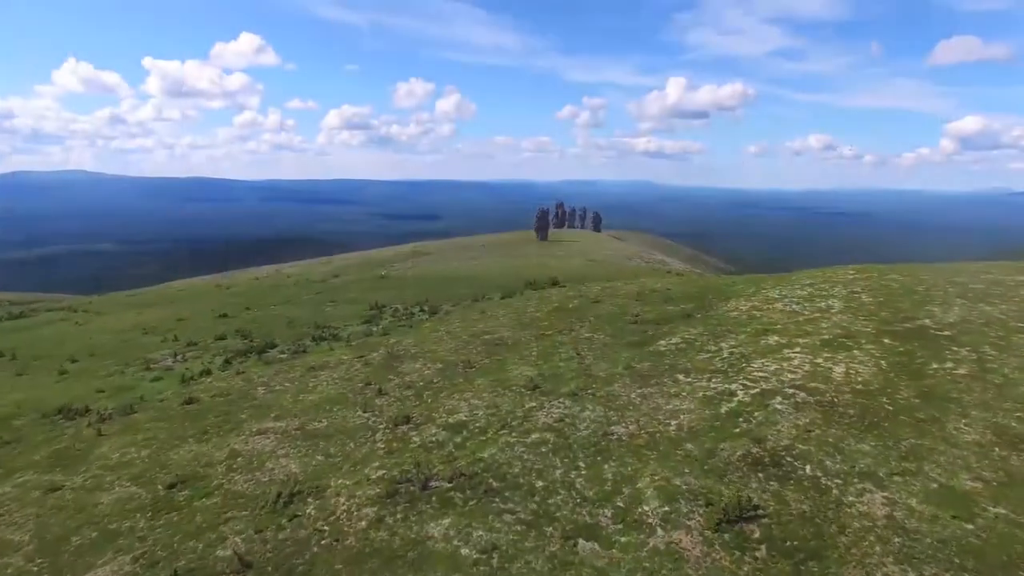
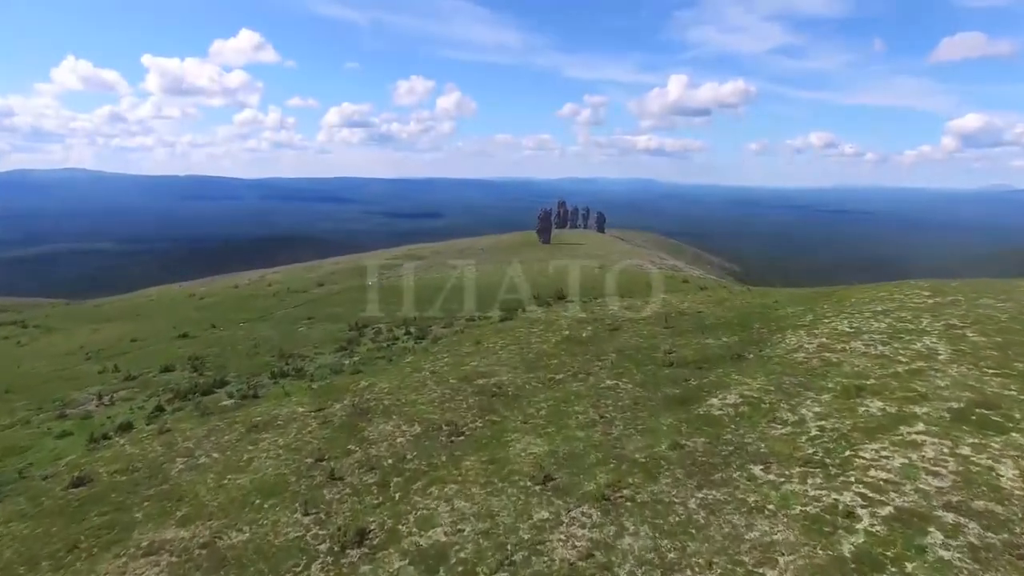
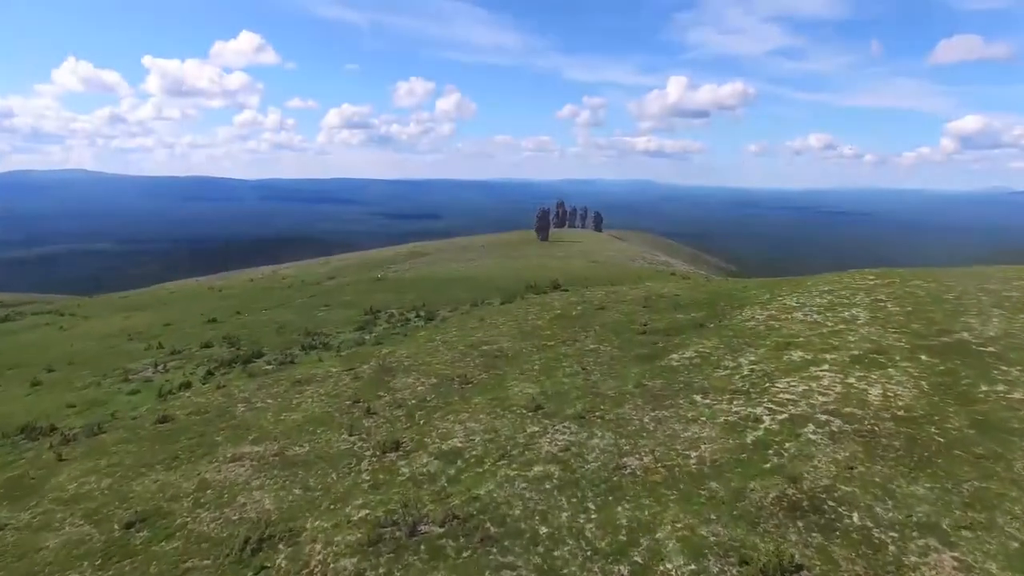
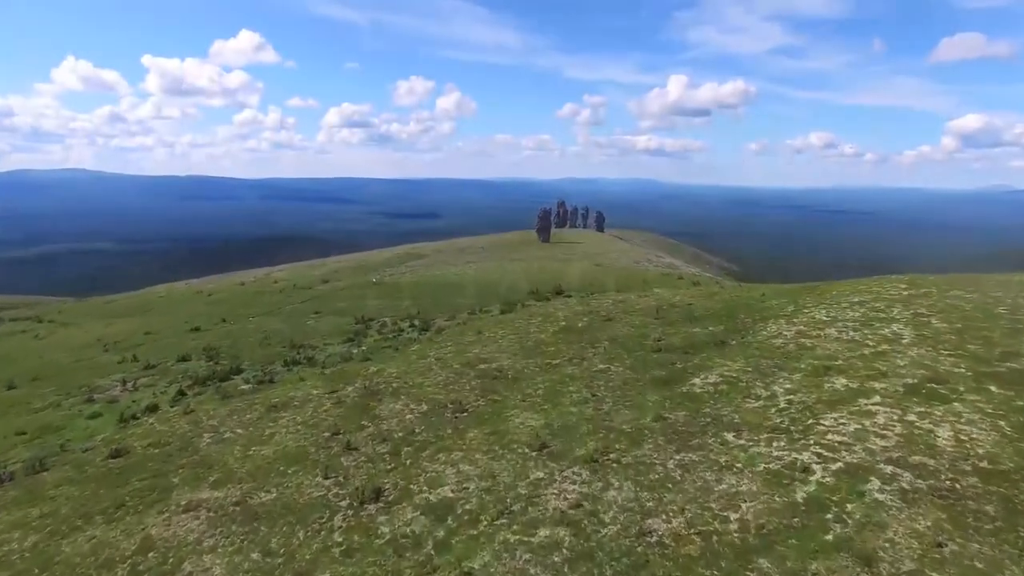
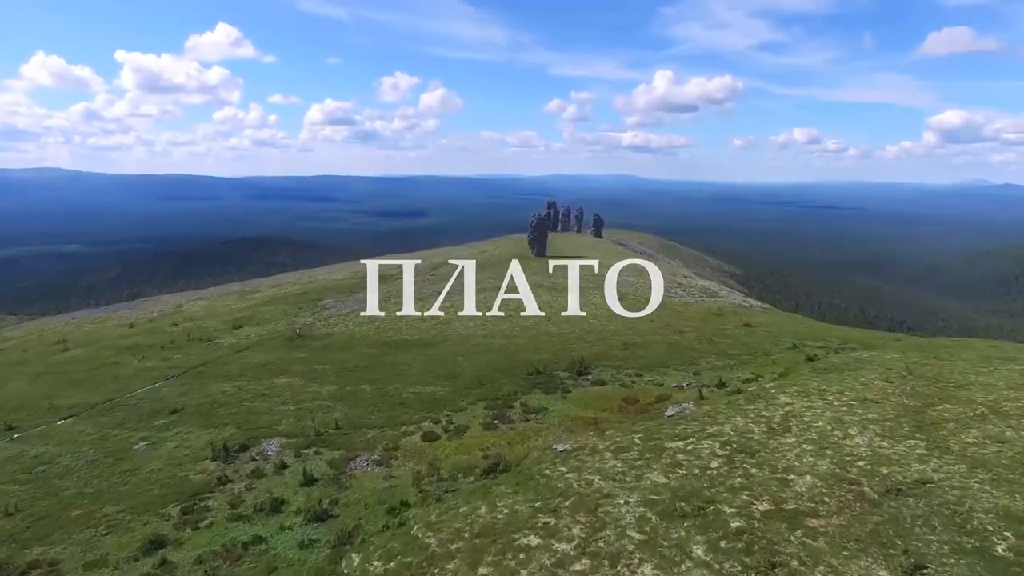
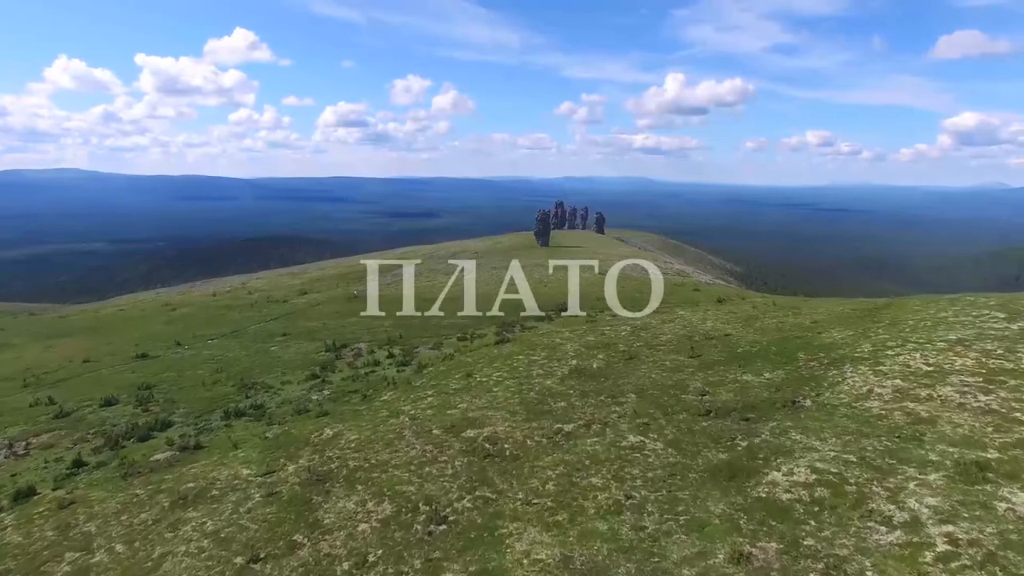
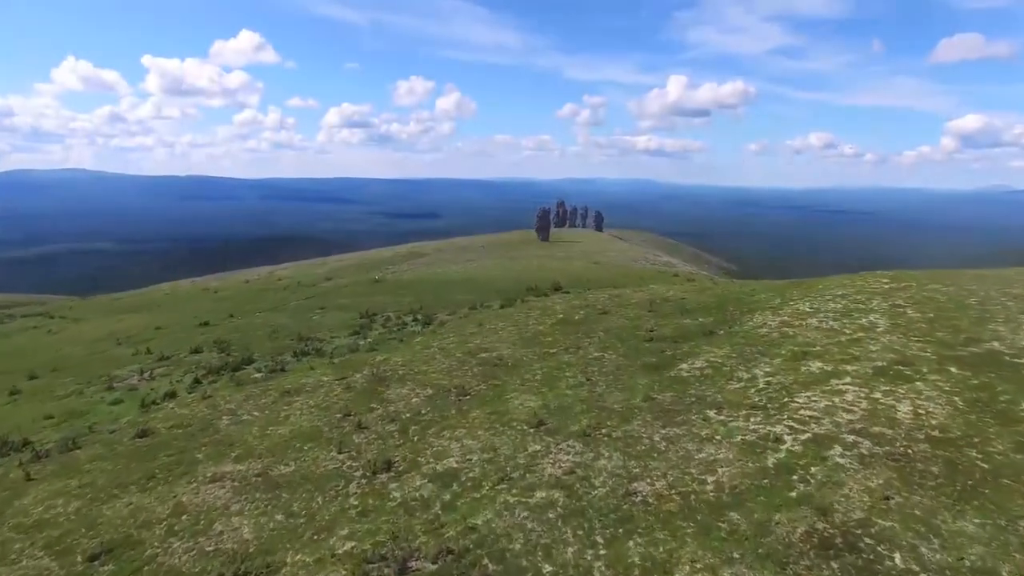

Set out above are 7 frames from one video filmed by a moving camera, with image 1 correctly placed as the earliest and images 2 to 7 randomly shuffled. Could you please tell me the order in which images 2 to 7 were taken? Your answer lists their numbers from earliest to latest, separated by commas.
3, 7, 4, 2, 6, 5
